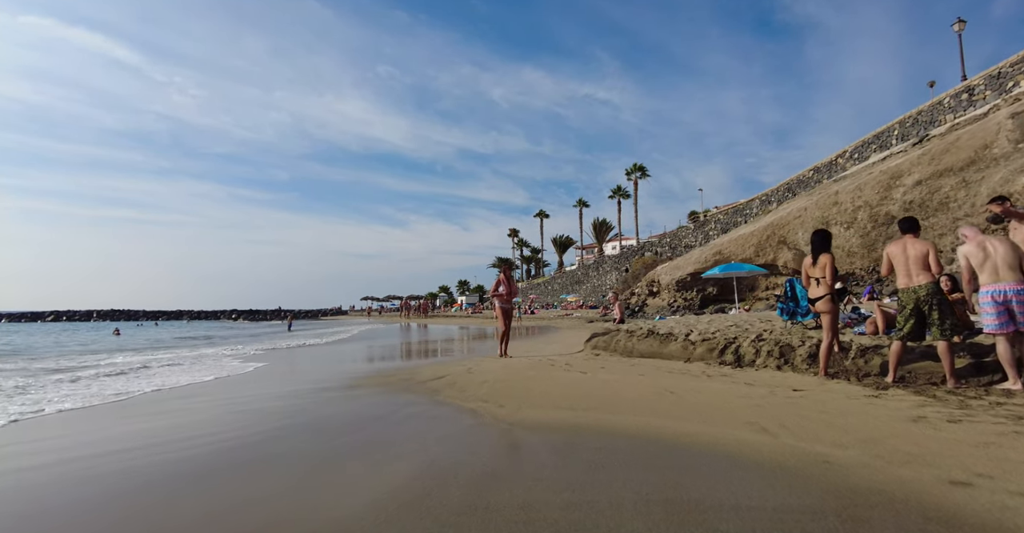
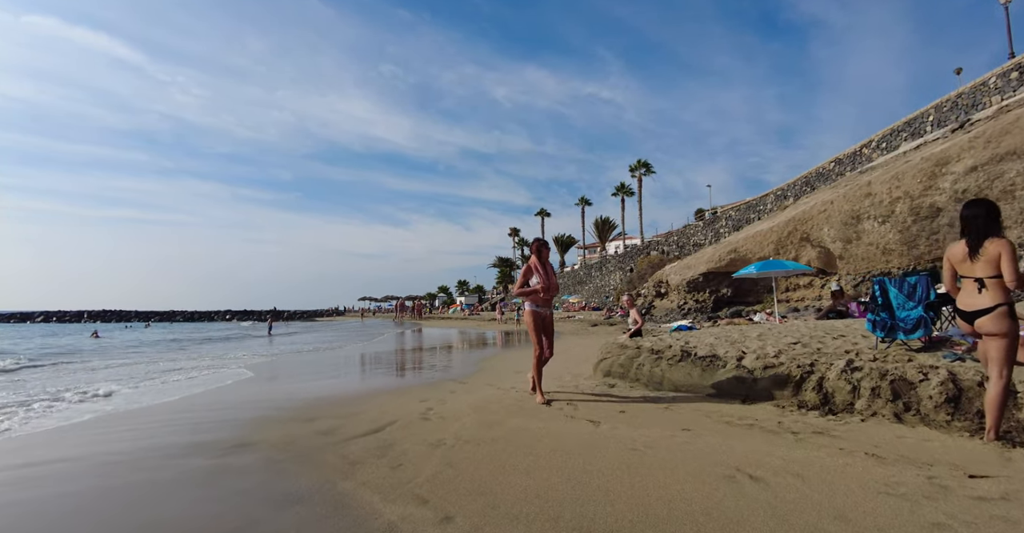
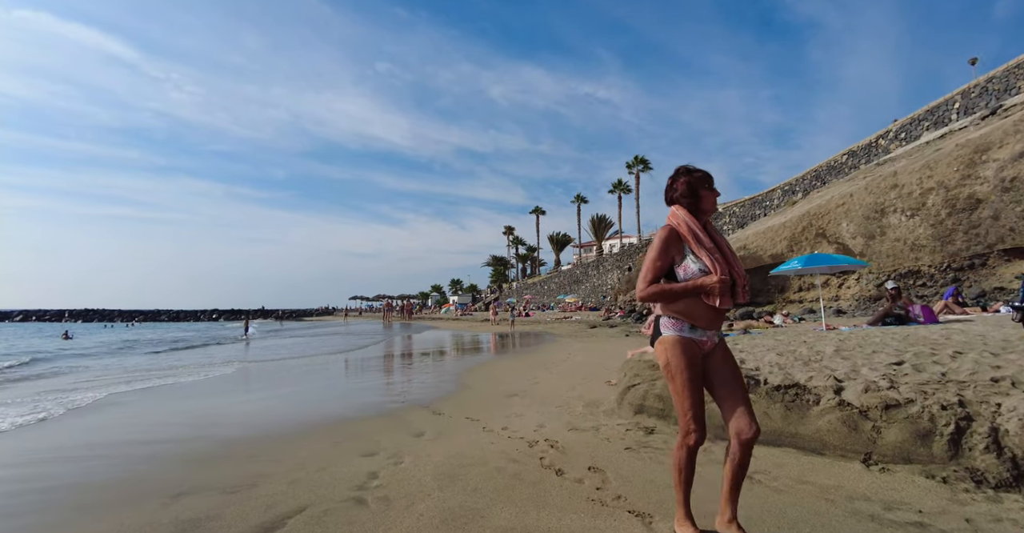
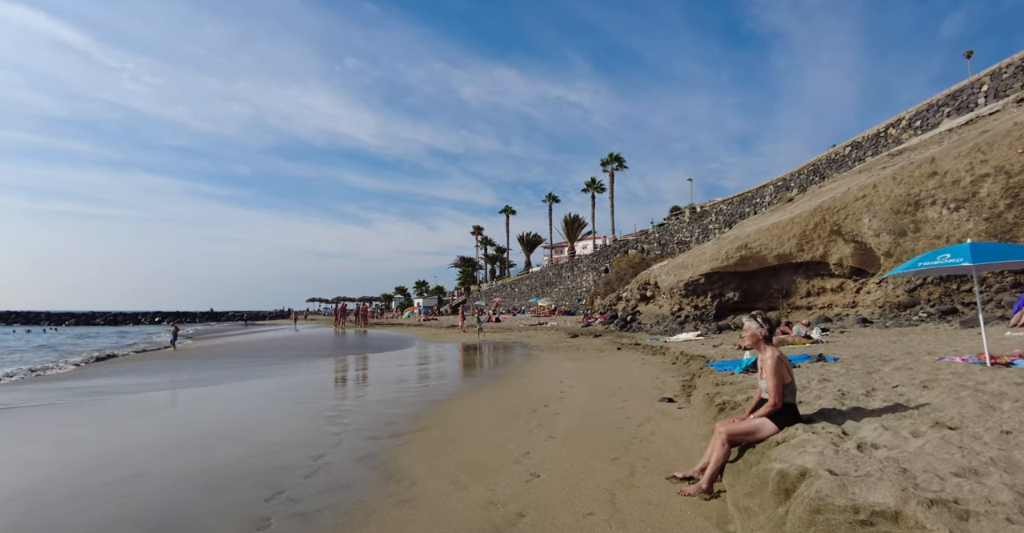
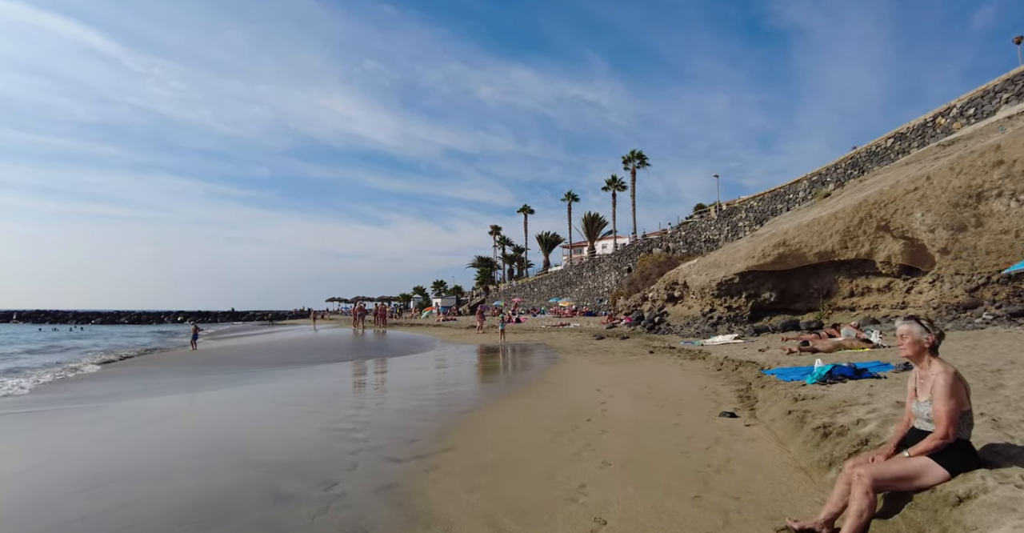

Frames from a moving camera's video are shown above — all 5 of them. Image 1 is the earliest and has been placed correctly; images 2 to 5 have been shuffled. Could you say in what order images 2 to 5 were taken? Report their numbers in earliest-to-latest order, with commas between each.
2, 3, 4, 5
